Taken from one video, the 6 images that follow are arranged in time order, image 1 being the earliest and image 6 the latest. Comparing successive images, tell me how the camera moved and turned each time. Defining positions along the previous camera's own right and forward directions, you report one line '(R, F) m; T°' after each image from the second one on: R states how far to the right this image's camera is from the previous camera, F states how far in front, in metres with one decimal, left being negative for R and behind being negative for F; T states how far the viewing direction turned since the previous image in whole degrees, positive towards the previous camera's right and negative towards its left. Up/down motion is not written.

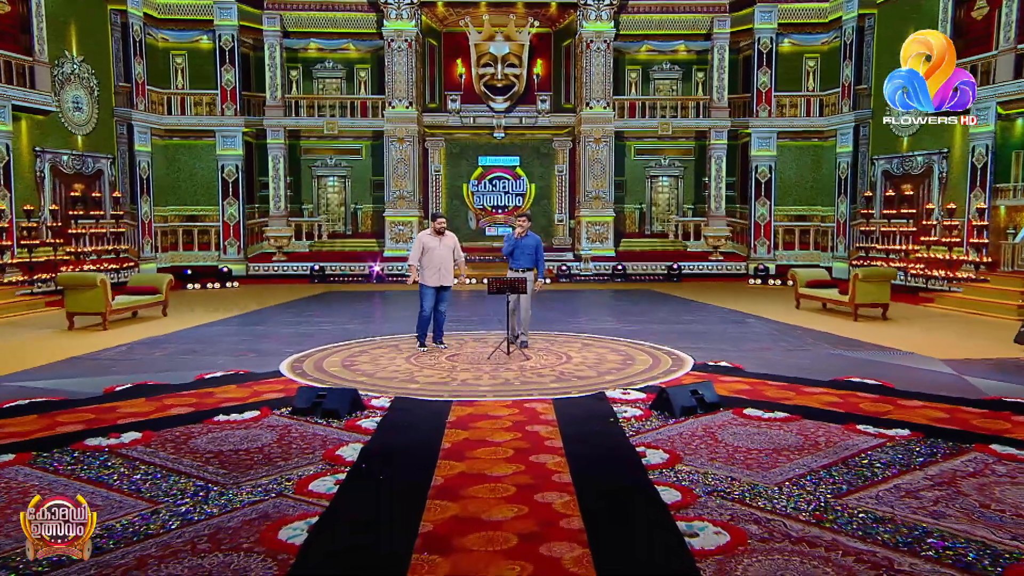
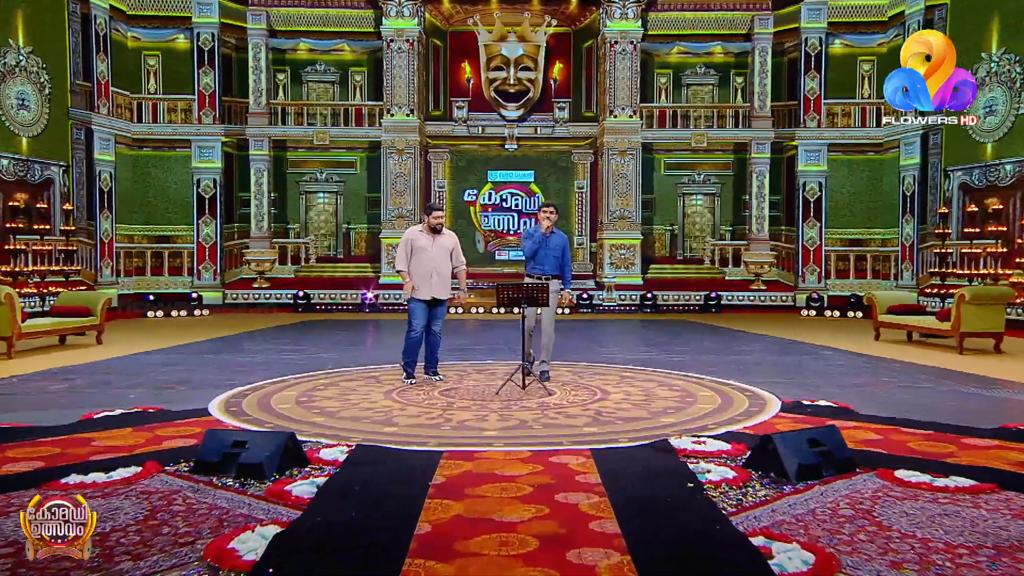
(-0.1, +2.7) m; -1°
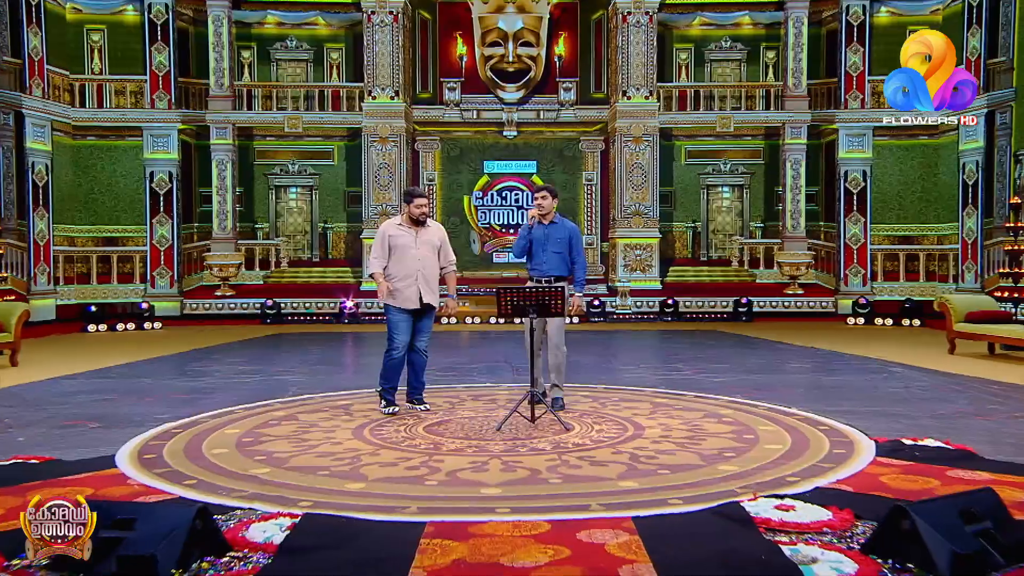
(-0.1, +2.4) m; 0°
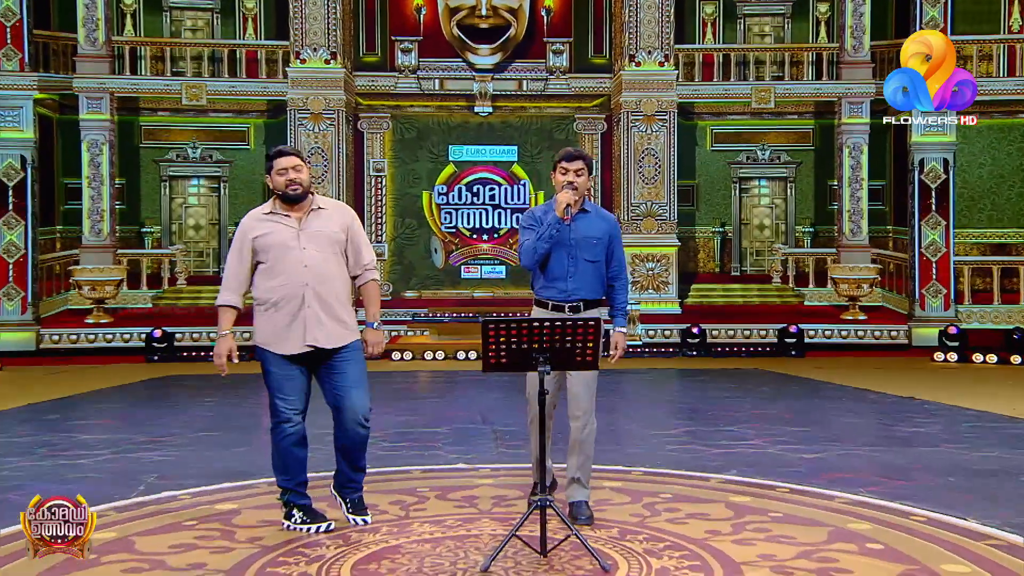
(-0.2, +4.1) m; +3°
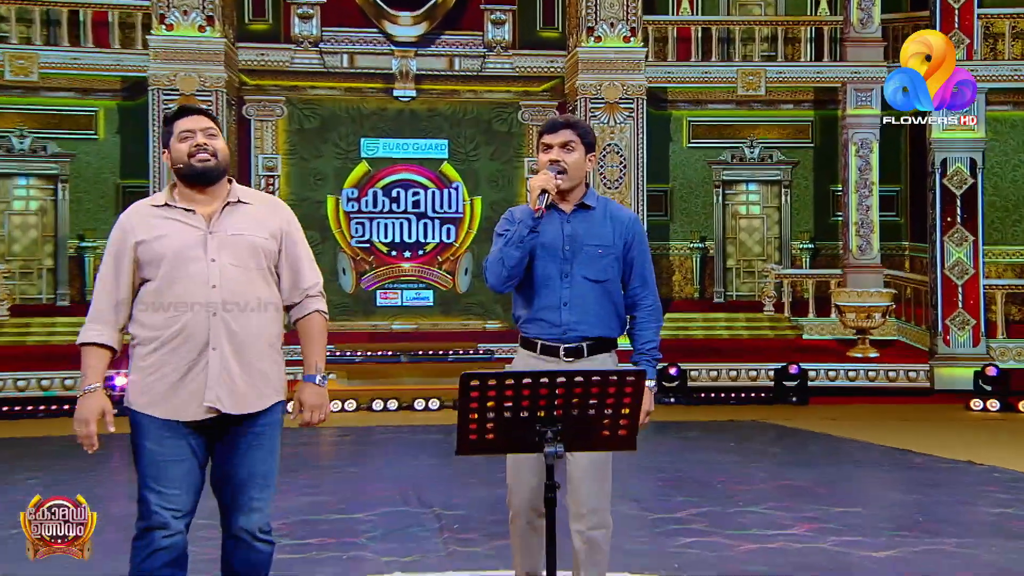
(0.0, +2.7) m; +4°
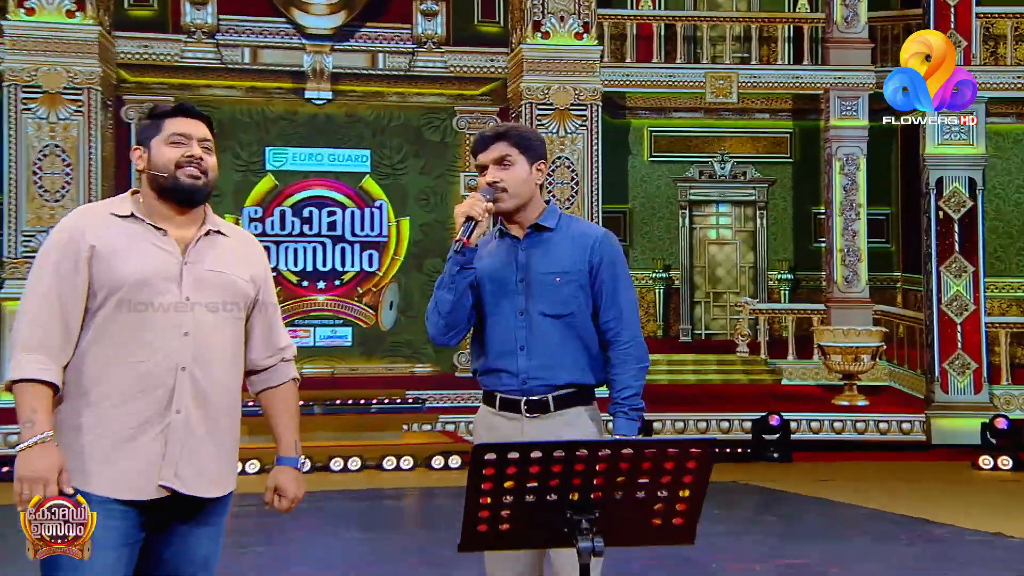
(+0.1, +1.5) m; +3°
